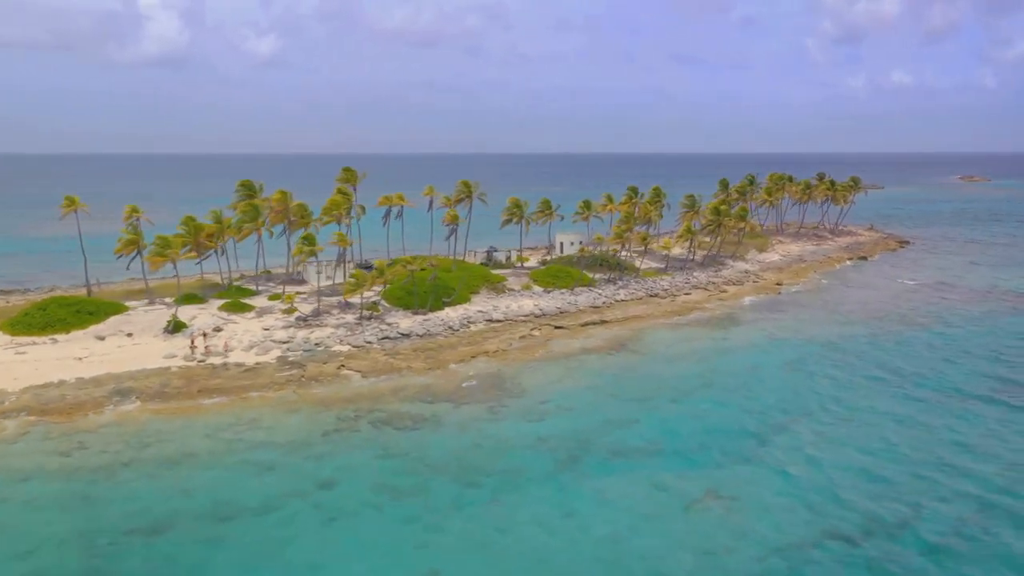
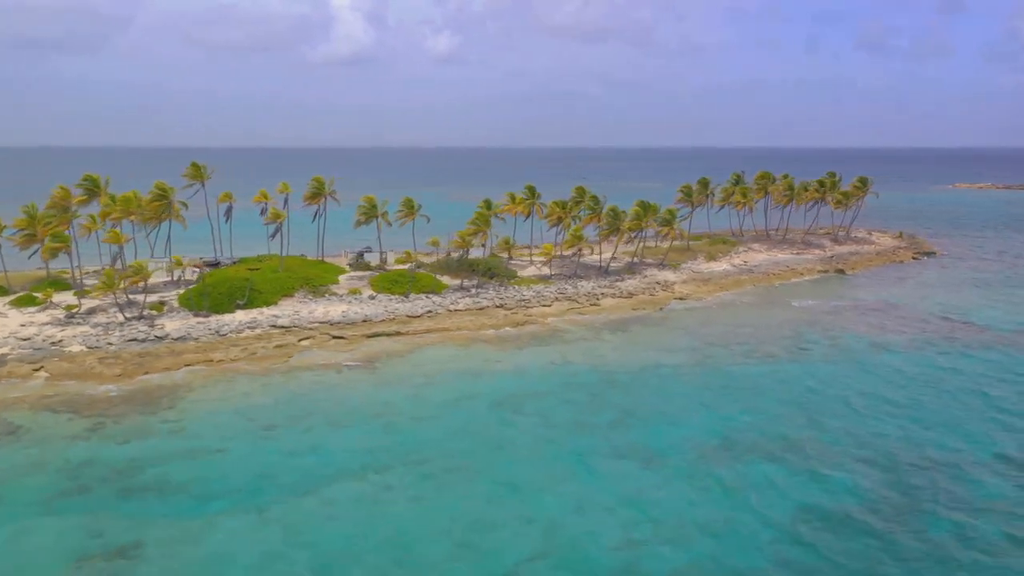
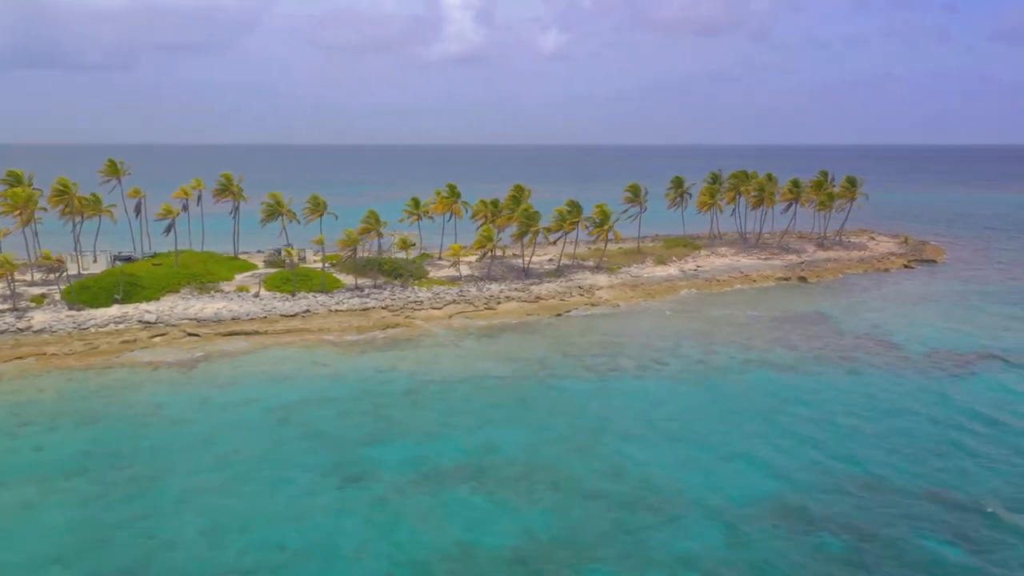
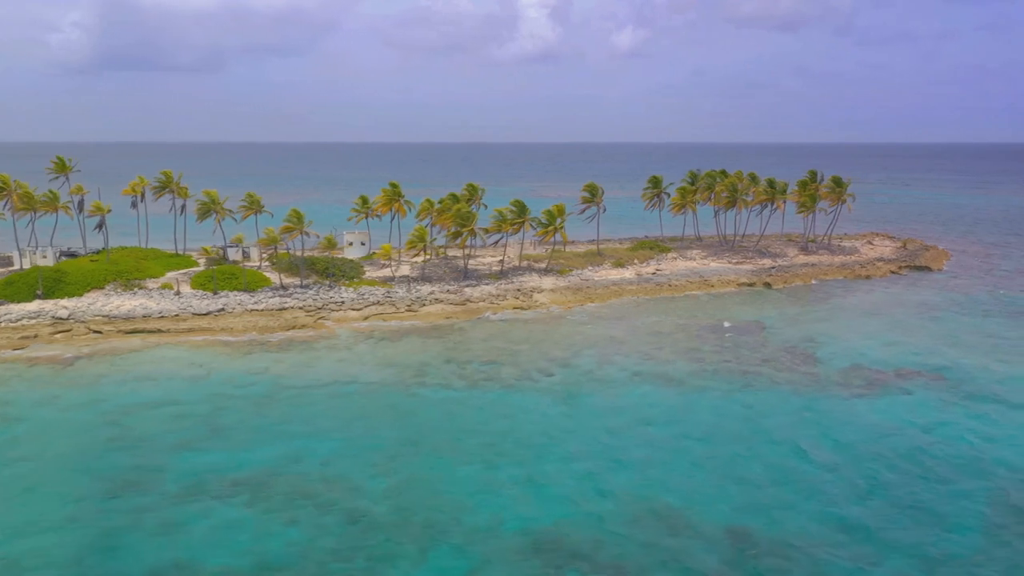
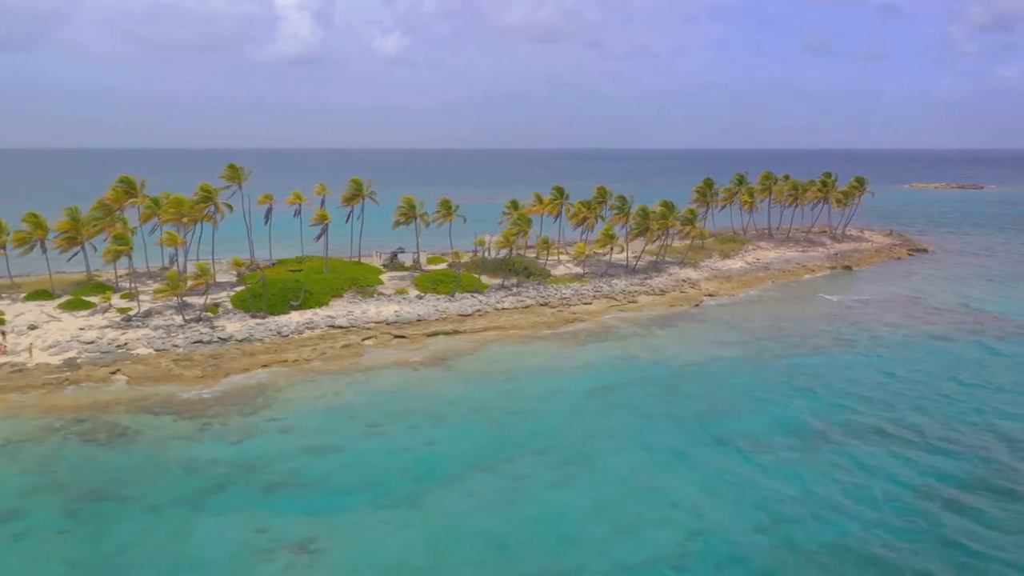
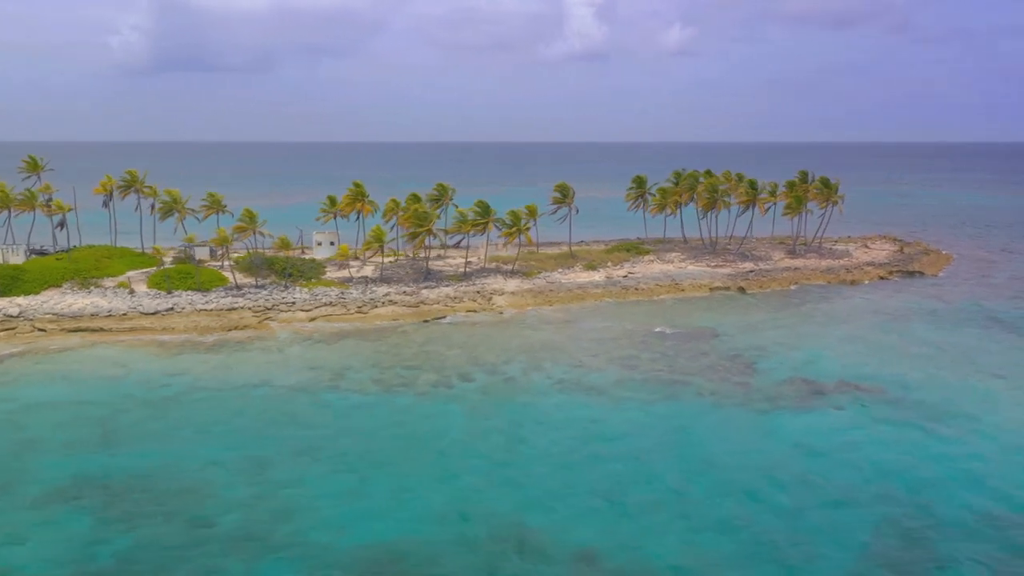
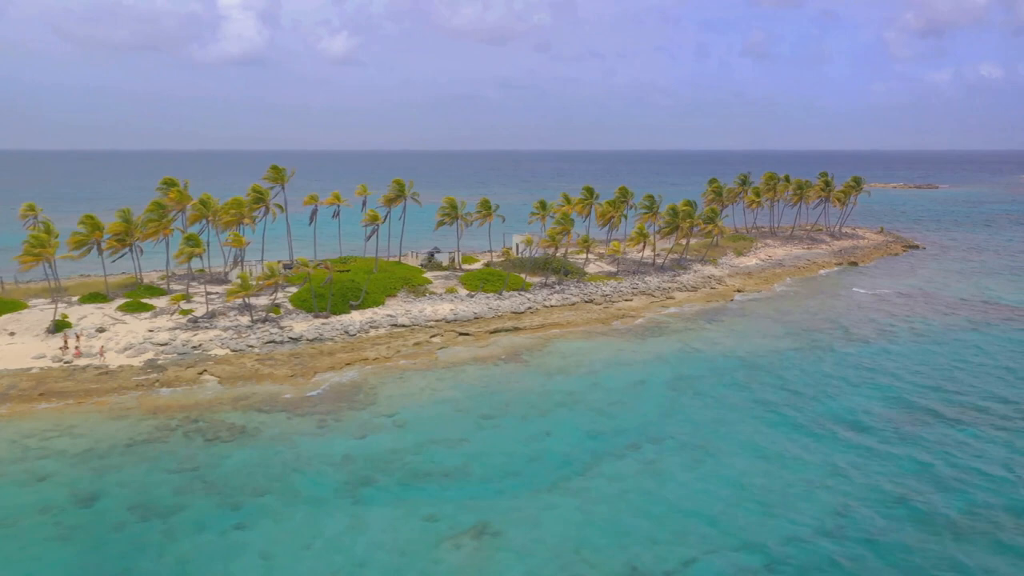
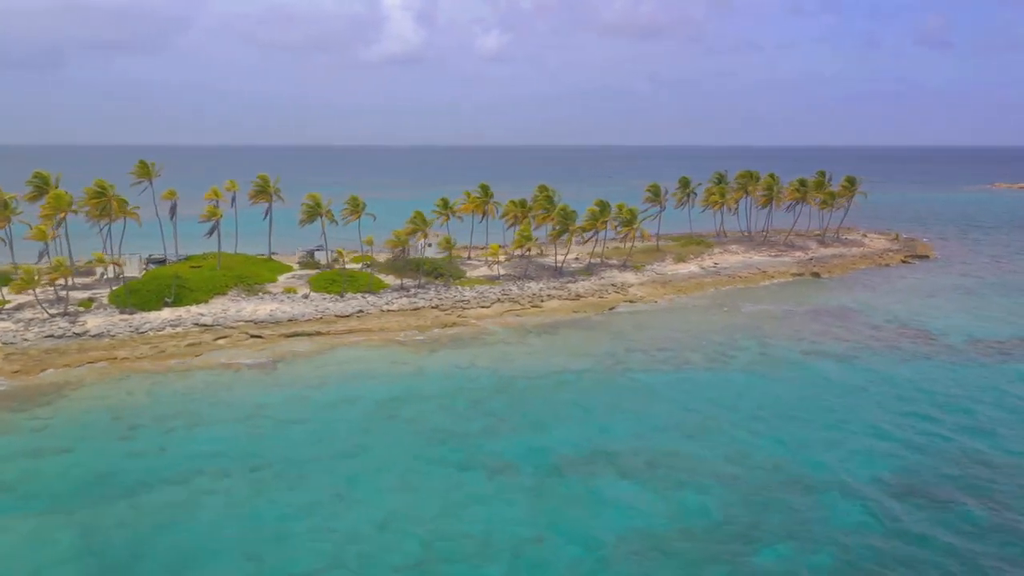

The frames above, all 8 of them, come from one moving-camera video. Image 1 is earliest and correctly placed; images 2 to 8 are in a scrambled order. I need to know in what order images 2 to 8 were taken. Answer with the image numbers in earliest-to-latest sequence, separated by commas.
7, 5, 2, 8, 3, 4, 6
